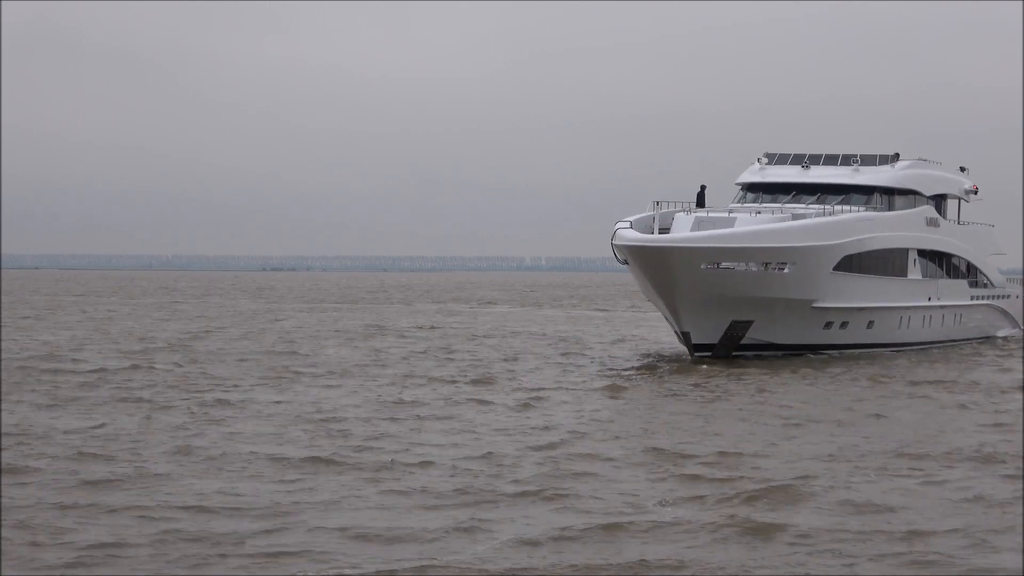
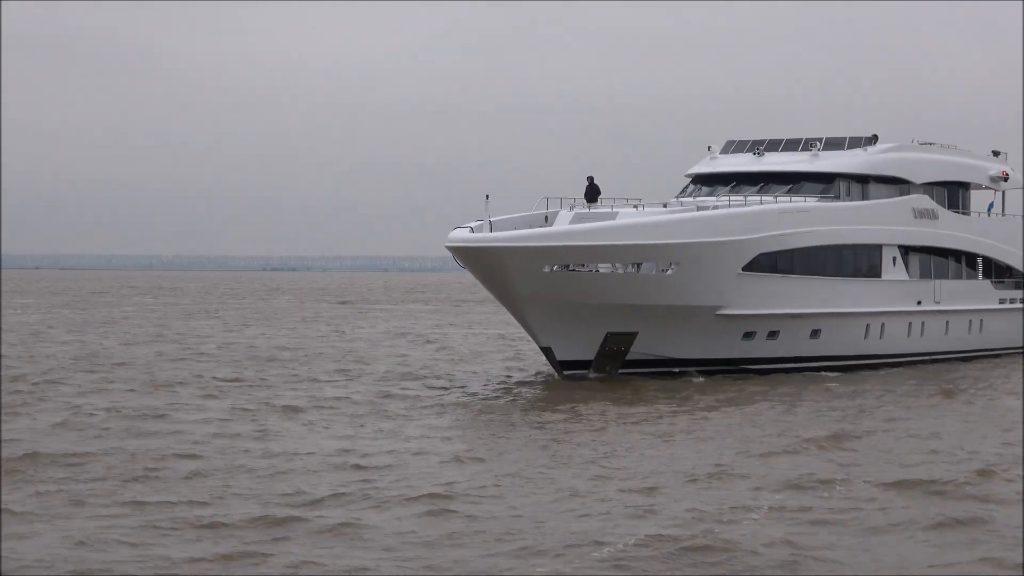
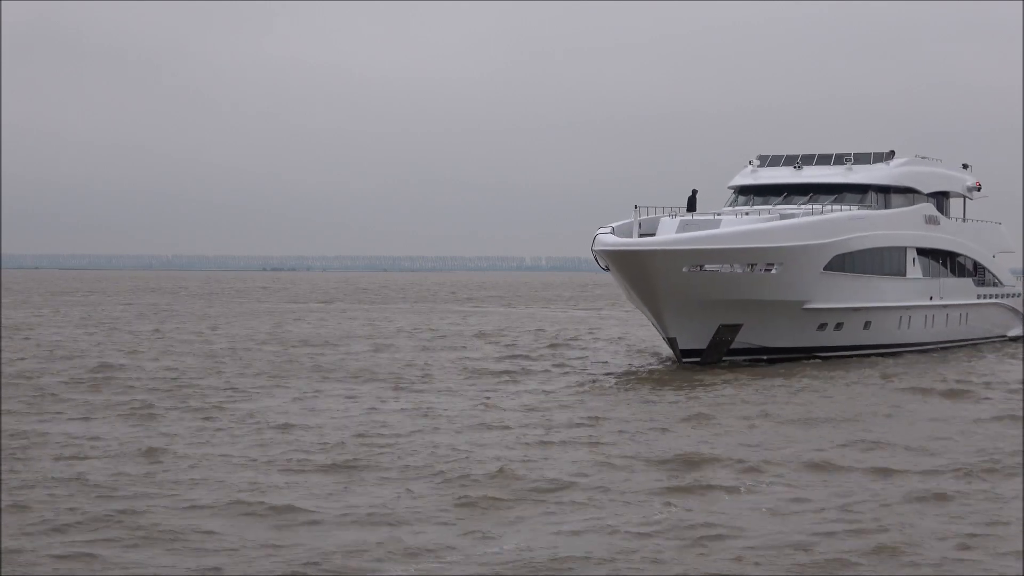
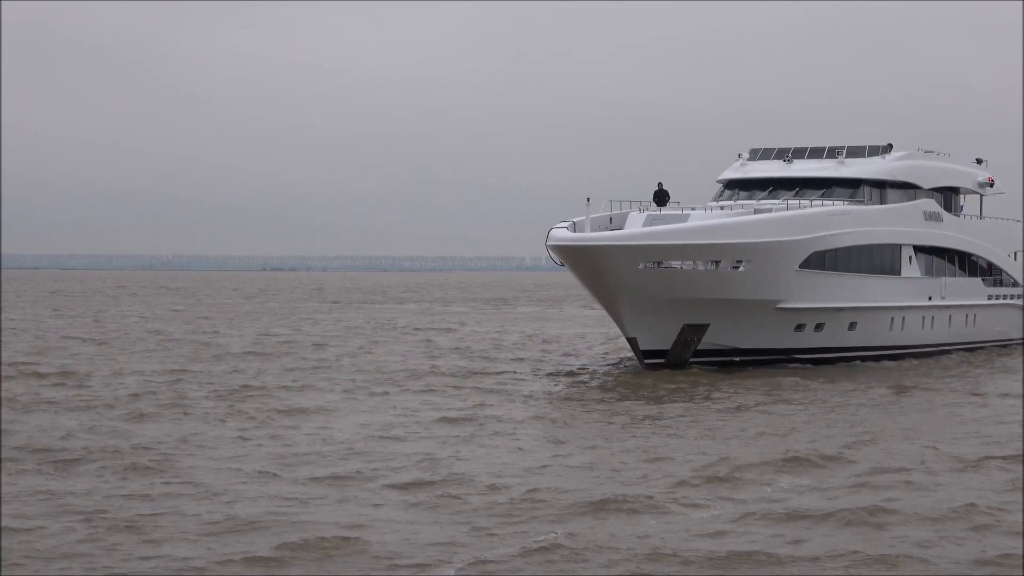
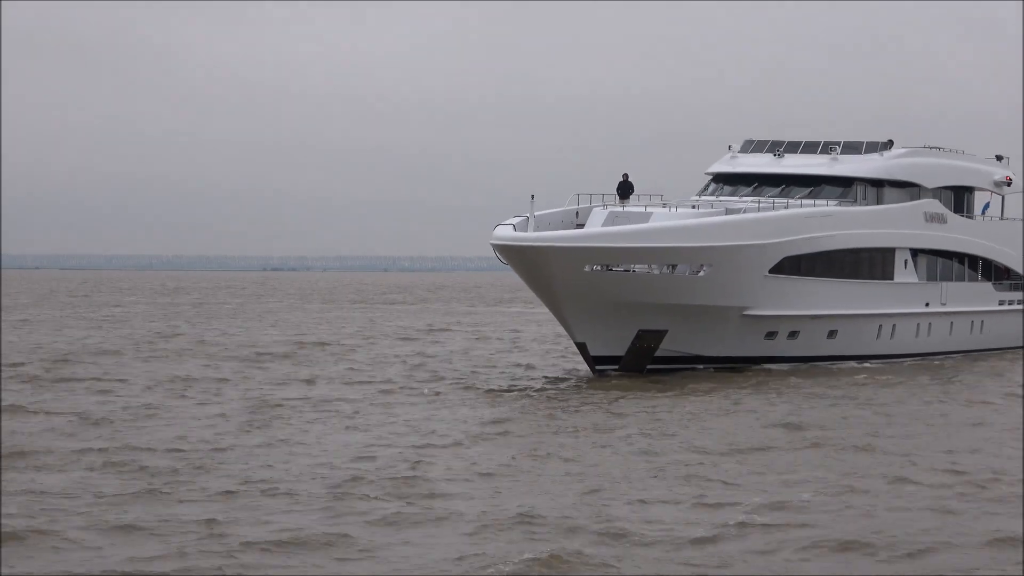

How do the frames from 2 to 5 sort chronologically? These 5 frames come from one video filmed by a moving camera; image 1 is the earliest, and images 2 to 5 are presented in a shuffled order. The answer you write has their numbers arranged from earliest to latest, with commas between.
3, 4, 5, 2
